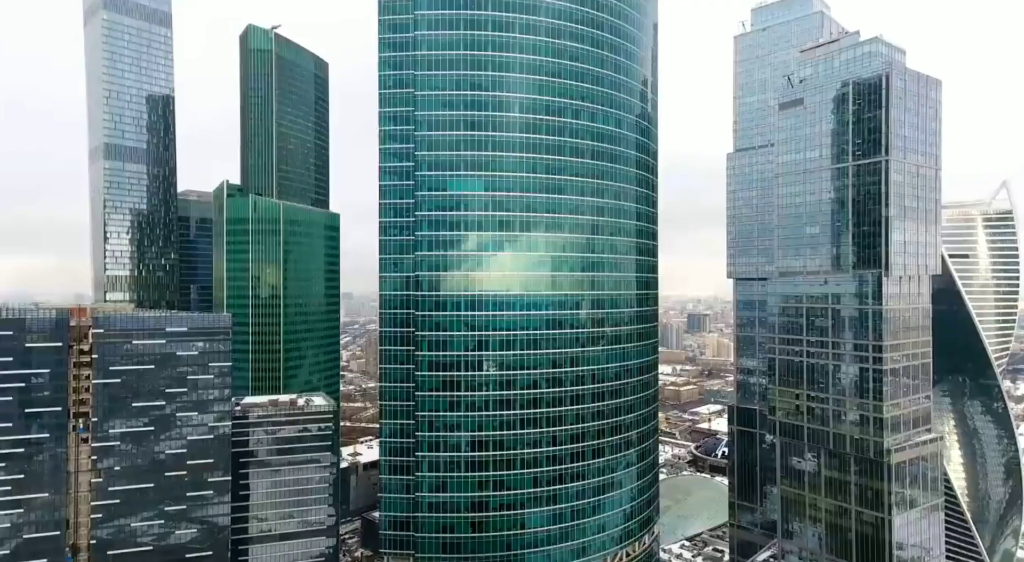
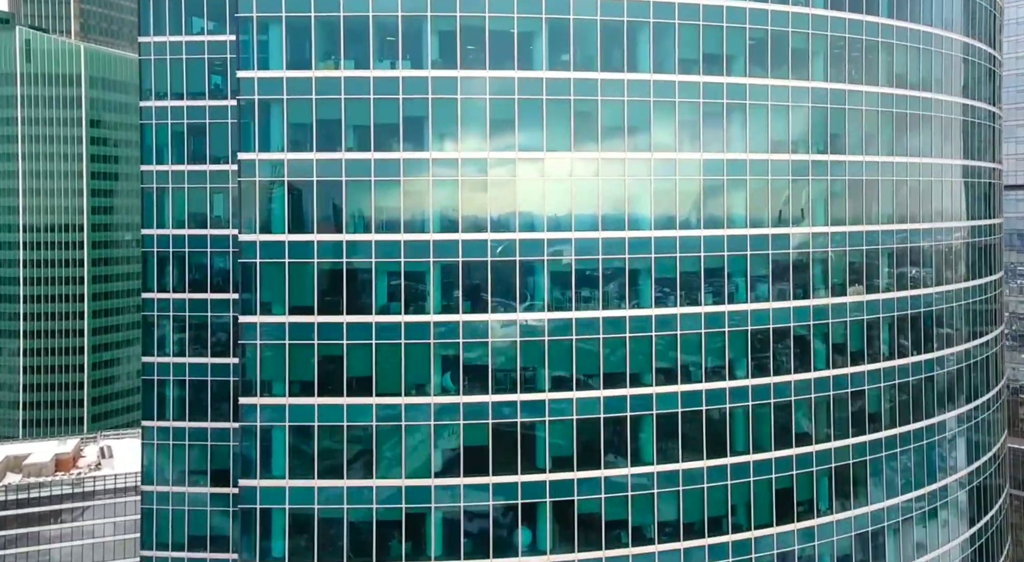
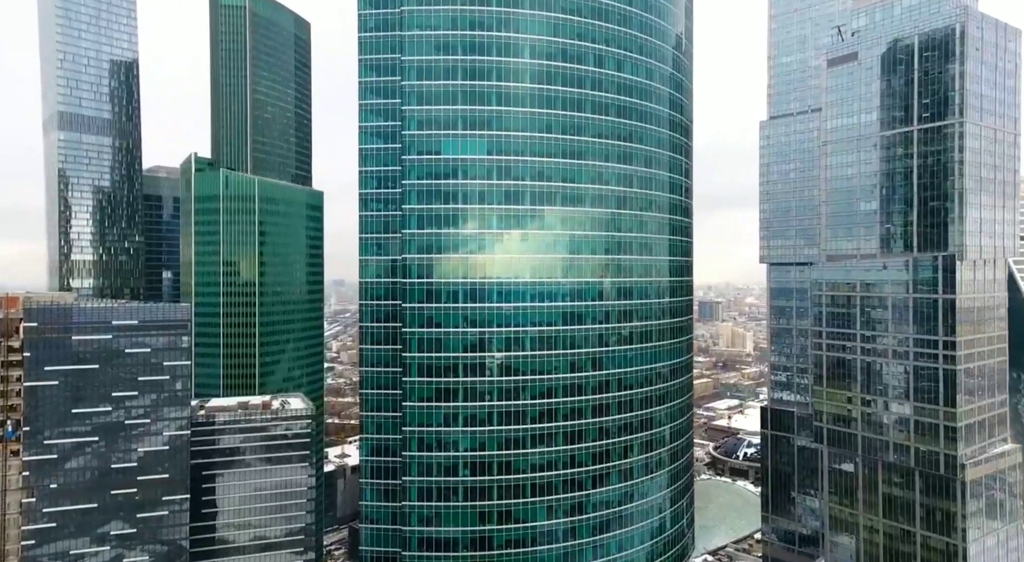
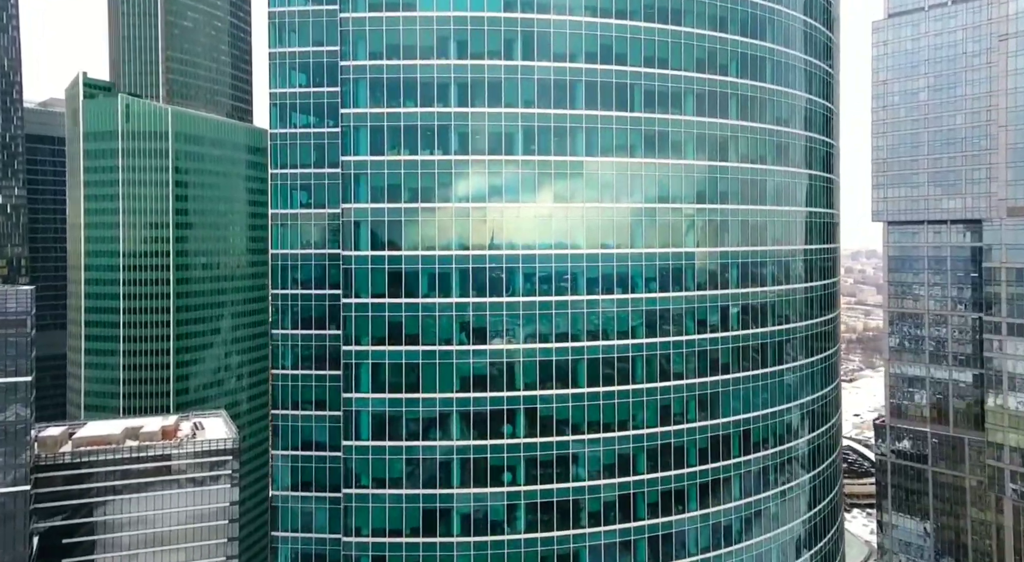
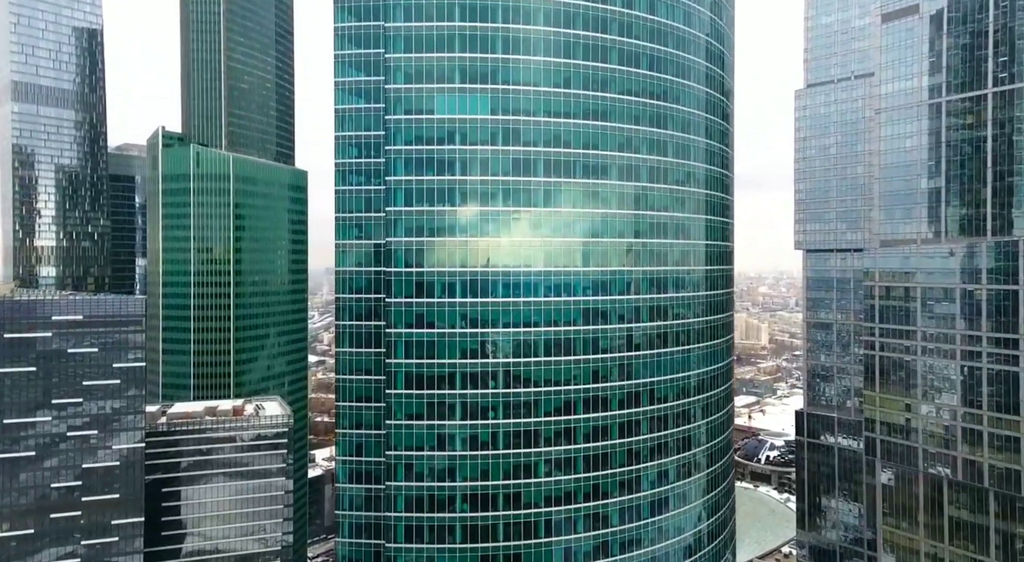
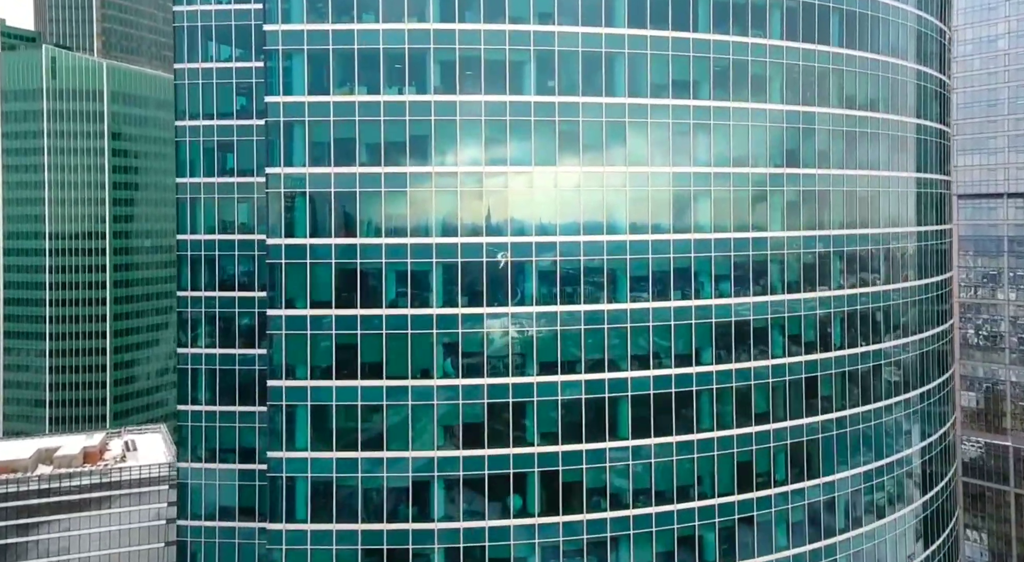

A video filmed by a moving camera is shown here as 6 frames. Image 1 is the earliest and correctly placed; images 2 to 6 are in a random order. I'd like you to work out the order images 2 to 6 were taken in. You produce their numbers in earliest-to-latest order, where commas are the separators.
3, 5, 4, 6, 2
